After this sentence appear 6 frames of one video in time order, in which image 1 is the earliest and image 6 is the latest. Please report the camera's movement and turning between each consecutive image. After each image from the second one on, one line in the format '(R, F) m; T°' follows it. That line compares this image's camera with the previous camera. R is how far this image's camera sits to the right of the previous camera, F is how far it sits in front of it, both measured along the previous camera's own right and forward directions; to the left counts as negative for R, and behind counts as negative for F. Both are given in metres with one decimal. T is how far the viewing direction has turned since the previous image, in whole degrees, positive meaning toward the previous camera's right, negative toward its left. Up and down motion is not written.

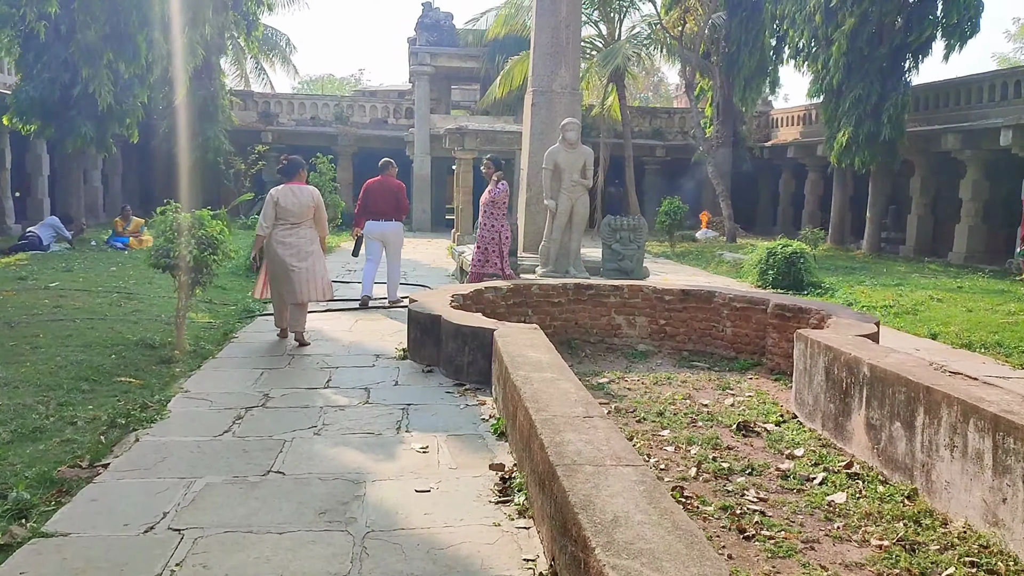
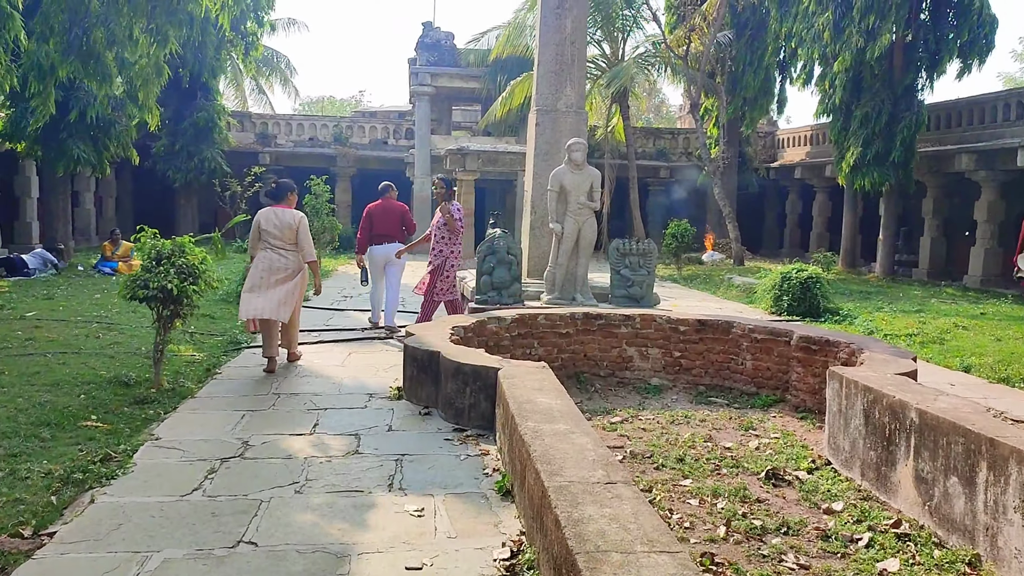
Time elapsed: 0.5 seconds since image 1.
(0.0, +0.4) m; 0°
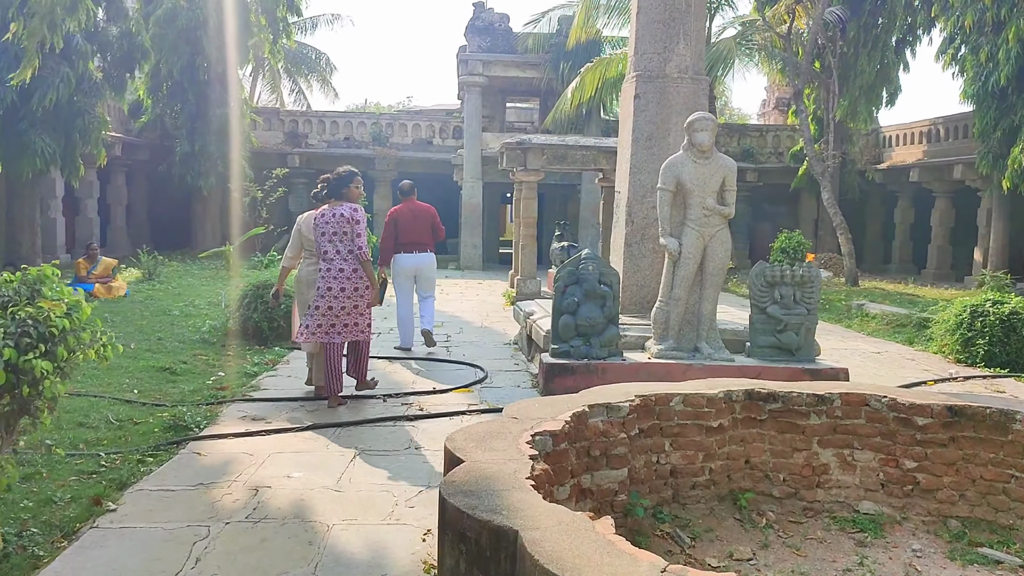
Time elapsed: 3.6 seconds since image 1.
(-0.3, +2.5) m; -3°
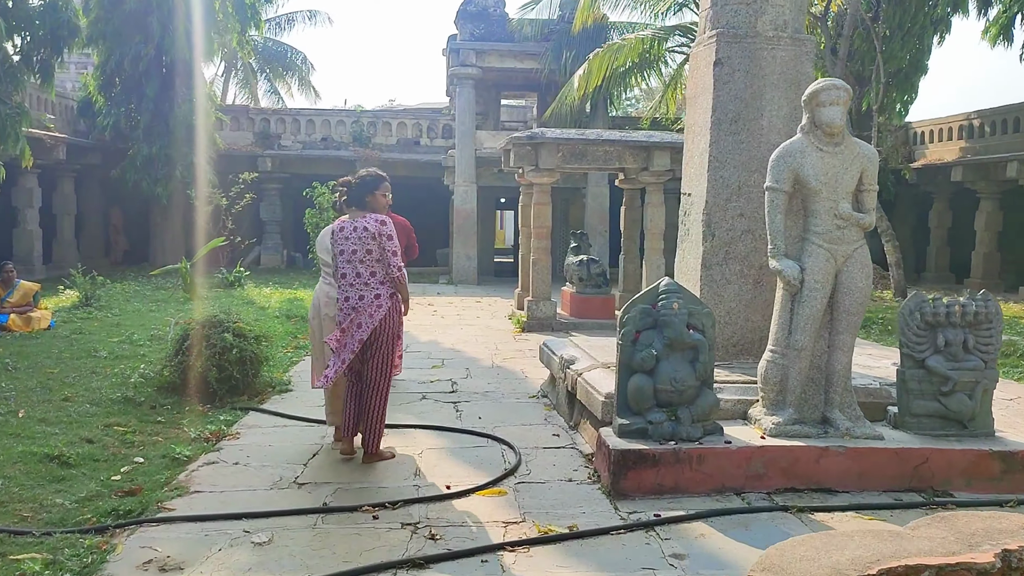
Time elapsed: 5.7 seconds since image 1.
(-0.3, +1.7) m; +1°
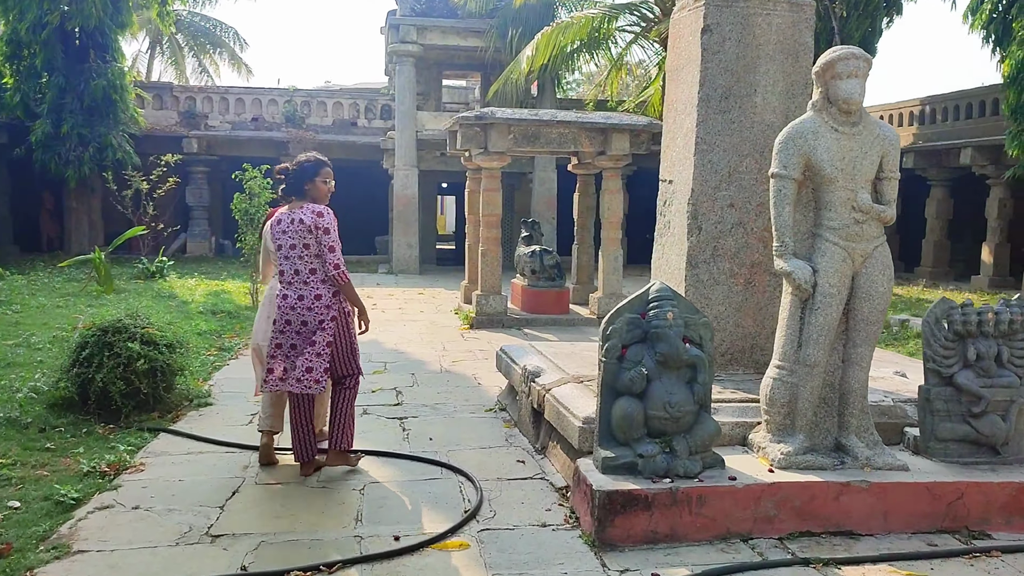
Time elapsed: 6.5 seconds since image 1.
(-0.1, +0.6) m; +4°
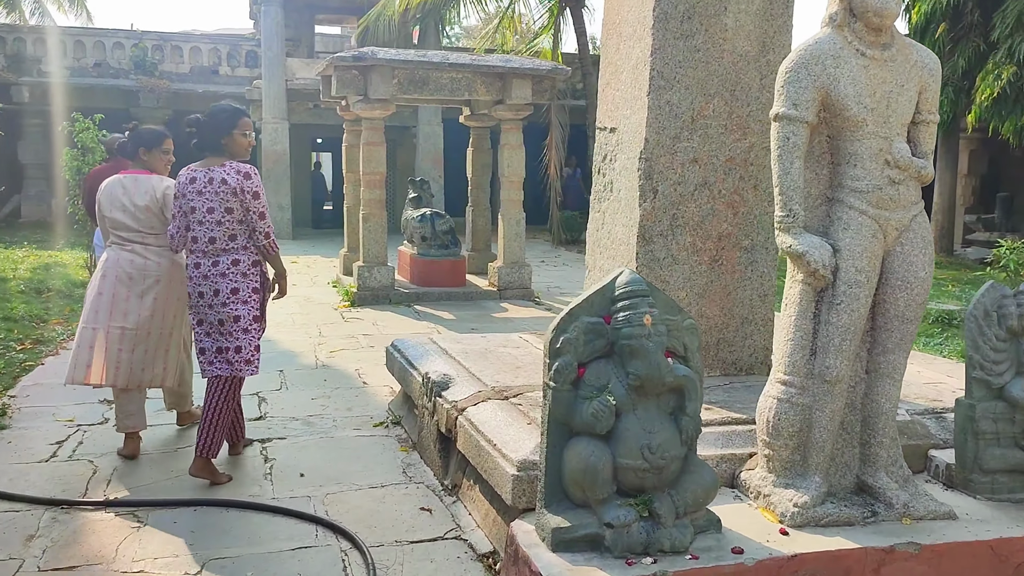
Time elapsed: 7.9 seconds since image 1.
(-0.1, +1.0) m; +7°
